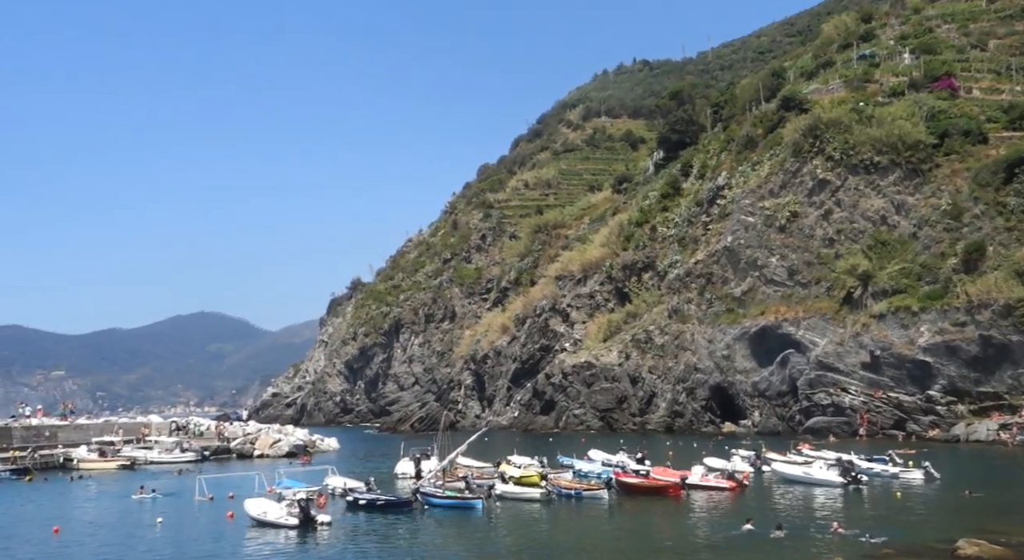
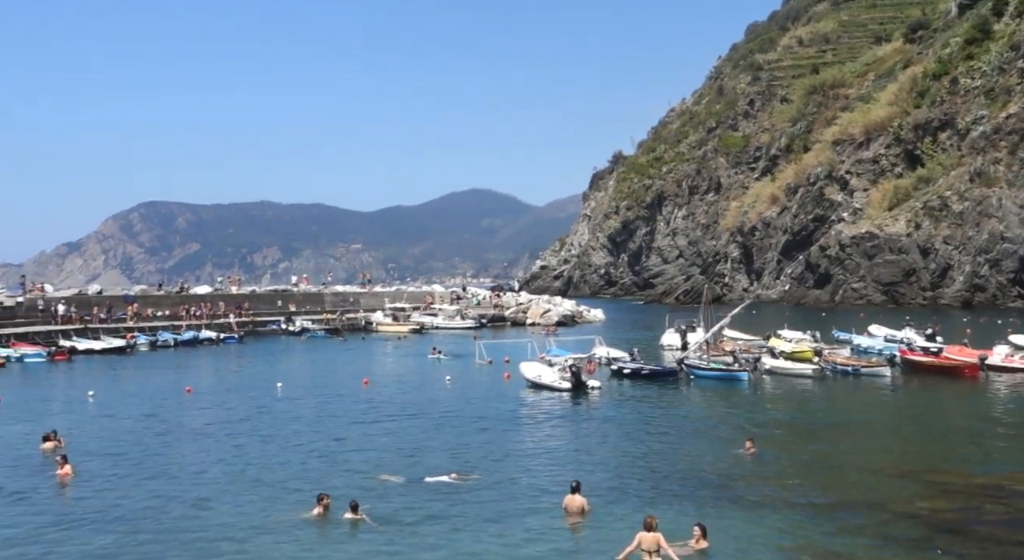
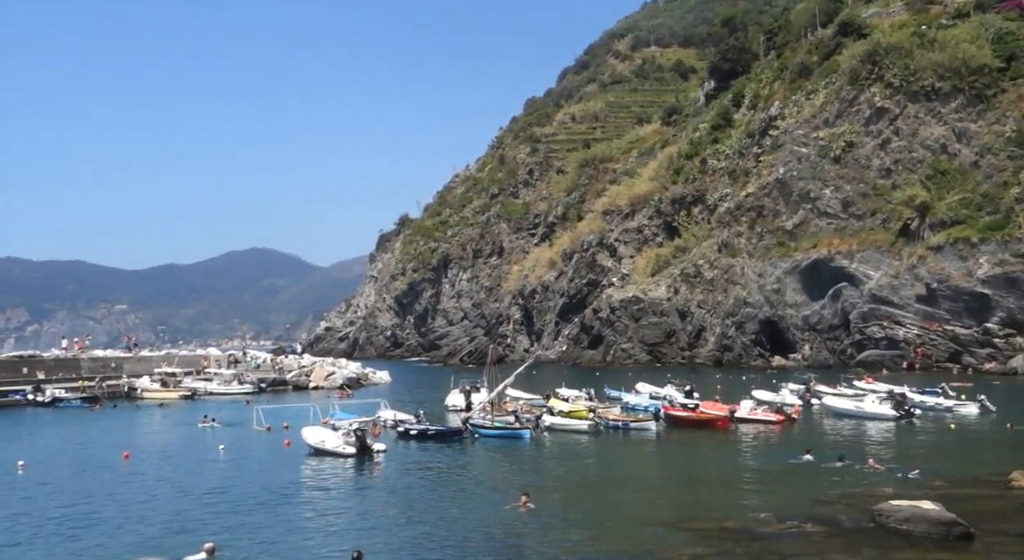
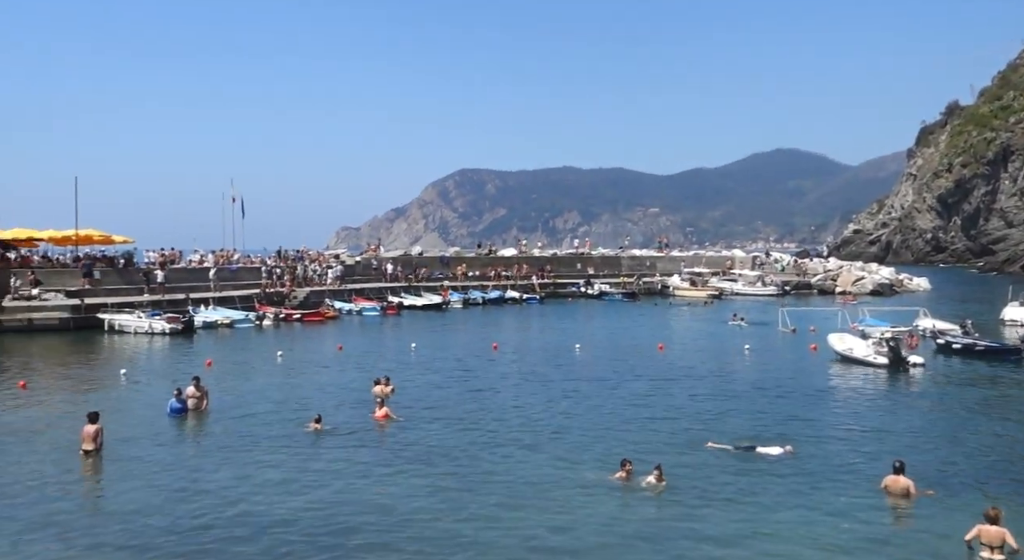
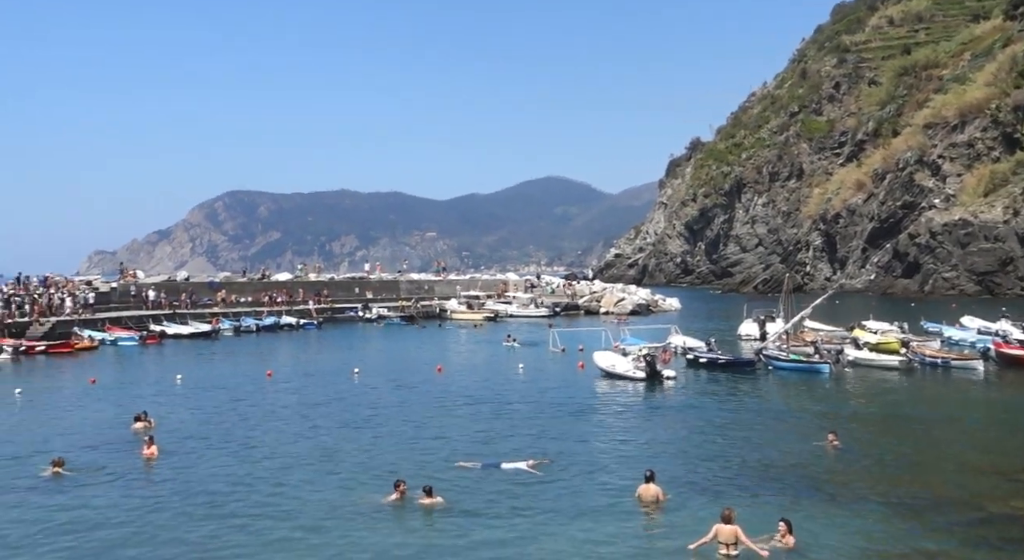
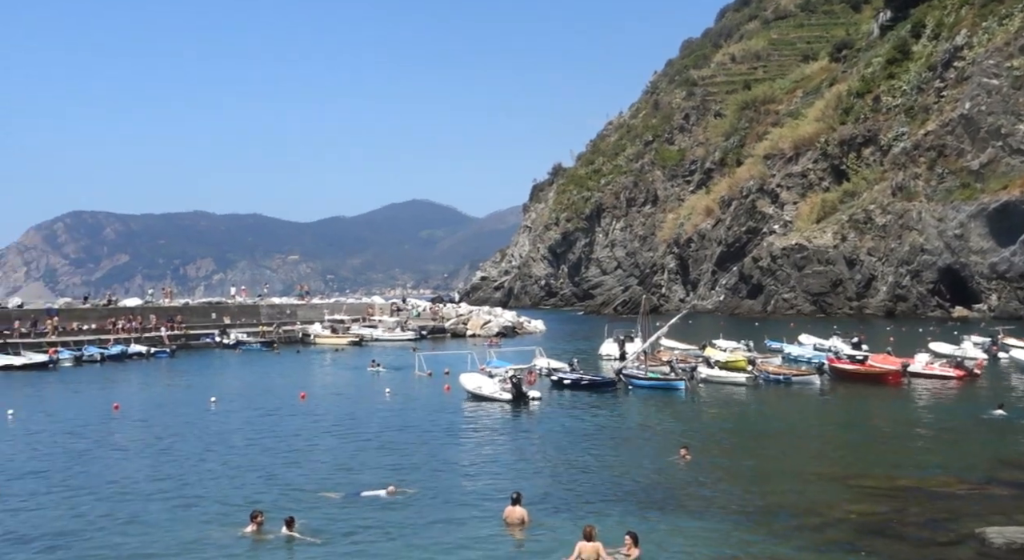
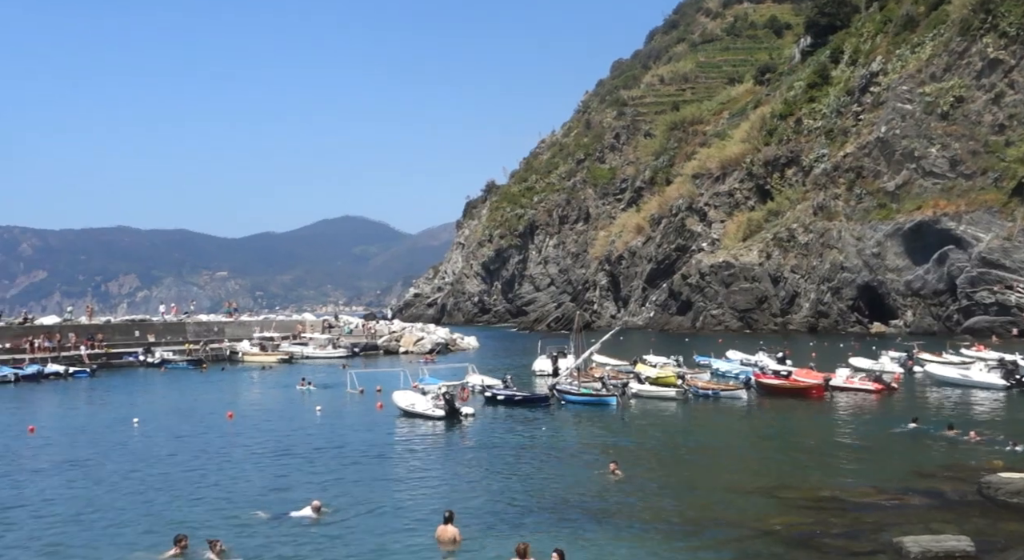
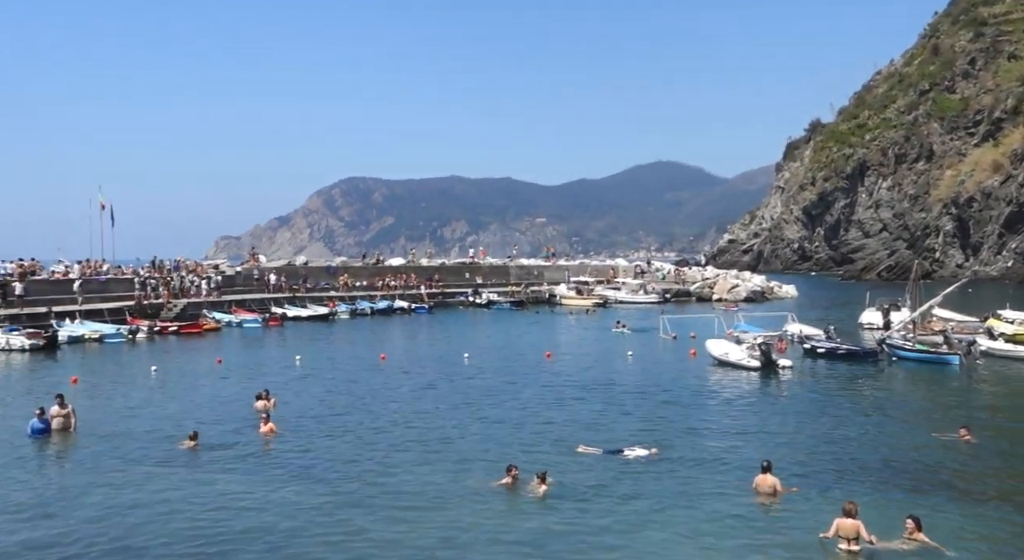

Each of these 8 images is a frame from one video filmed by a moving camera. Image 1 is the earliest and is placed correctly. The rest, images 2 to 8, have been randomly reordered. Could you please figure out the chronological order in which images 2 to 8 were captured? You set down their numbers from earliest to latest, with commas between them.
3, 7, 6, 2, 5, 8, 4
